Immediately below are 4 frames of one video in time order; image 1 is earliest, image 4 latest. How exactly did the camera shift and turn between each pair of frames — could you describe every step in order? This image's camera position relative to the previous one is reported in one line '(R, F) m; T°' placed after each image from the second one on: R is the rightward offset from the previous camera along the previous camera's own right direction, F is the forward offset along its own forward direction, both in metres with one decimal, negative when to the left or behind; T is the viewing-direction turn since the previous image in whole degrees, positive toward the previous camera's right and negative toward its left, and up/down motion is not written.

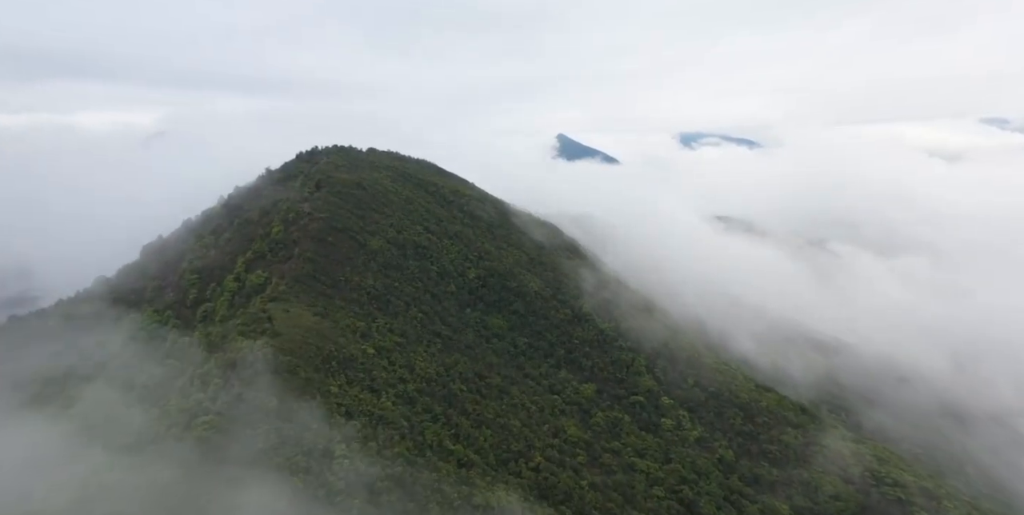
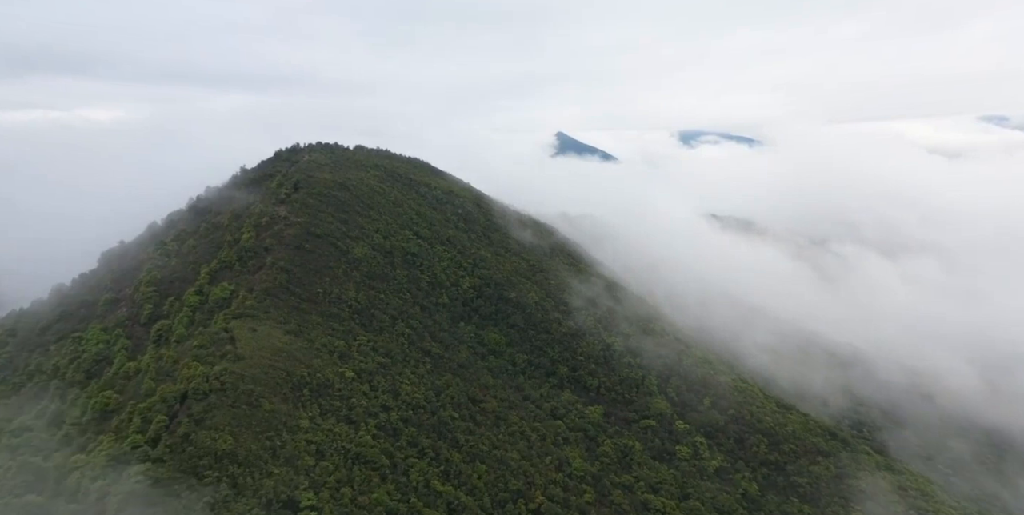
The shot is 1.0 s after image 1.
(+0.1, +5.3) m; 0°
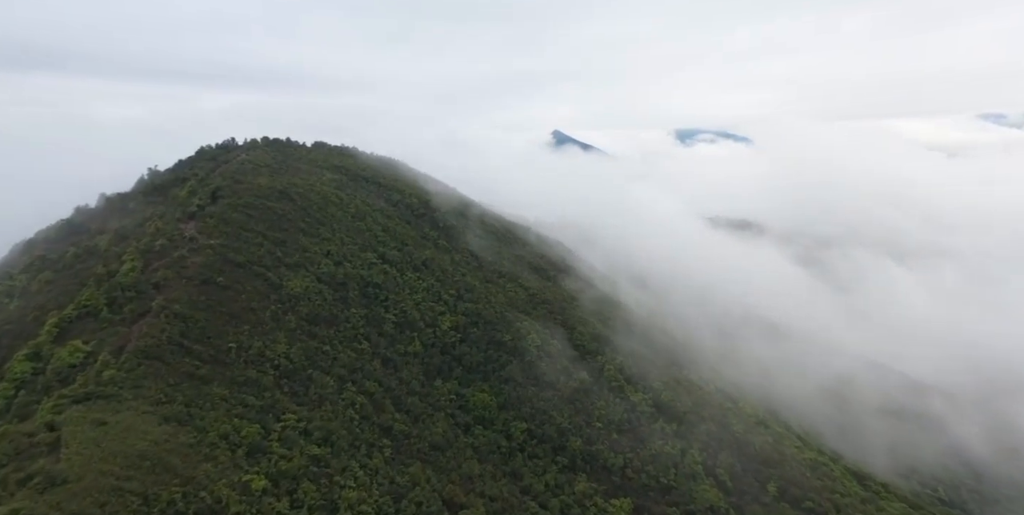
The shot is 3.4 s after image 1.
(+0.3, +13.5) m; 0°
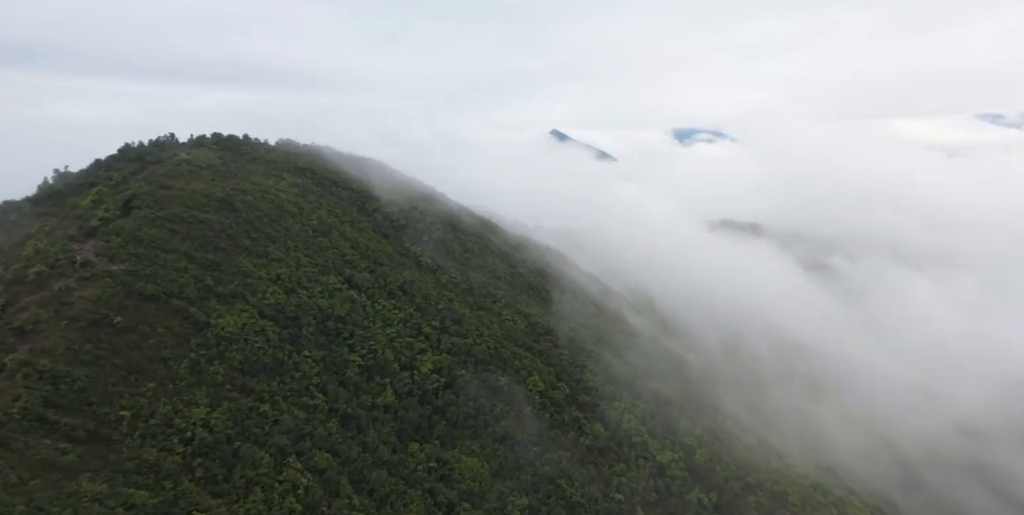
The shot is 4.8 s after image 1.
(+0.1, +8.5) m; 0°
